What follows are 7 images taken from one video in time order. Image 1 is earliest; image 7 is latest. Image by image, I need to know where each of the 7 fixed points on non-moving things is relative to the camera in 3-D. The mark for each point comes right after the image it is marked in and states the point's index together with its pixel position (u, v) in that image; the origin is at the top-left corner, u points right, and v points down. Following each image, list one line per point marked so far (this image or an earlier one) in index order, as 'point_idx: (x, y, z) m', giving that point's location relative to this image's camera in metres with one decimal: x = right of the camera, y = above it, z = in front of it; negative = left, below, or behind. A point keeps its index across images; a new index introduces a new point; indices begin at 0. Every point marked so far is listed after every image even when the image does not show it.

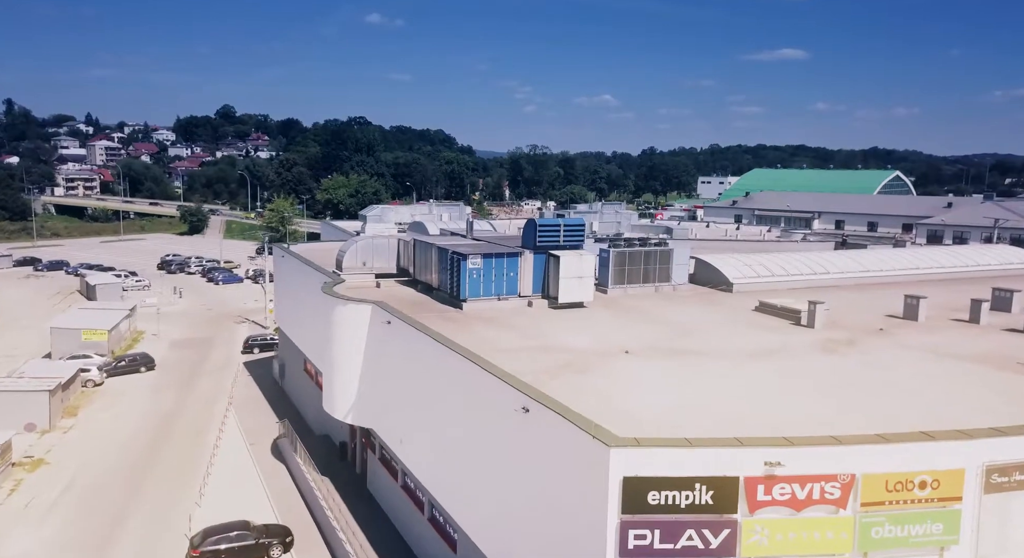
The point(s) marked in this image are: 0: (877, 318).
0: (+7.1, -0.8, +14.2) m
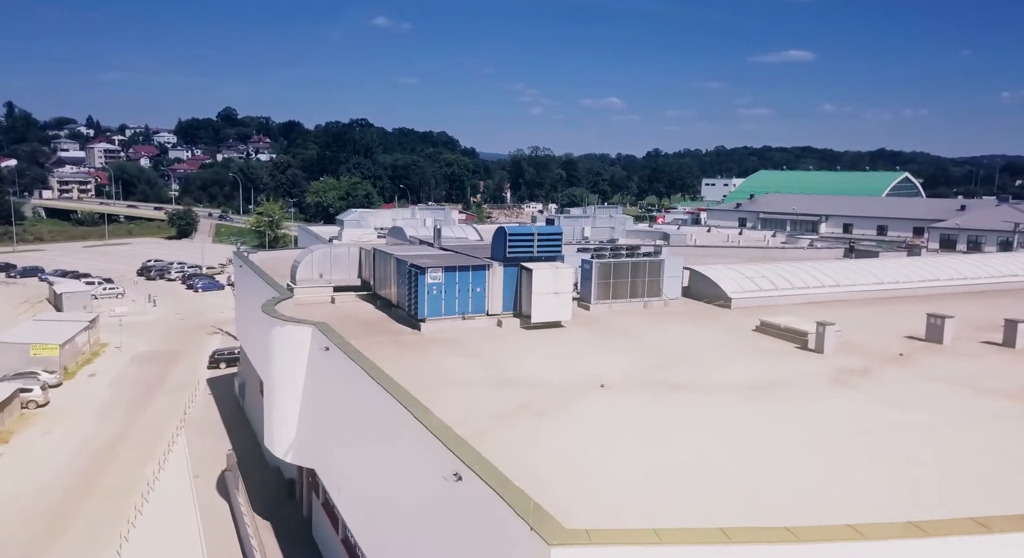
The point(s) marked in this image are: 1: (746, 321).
0: (+6.6, -1.1, +12.4) m
1: (+4.5, -0.8, +13.9) m
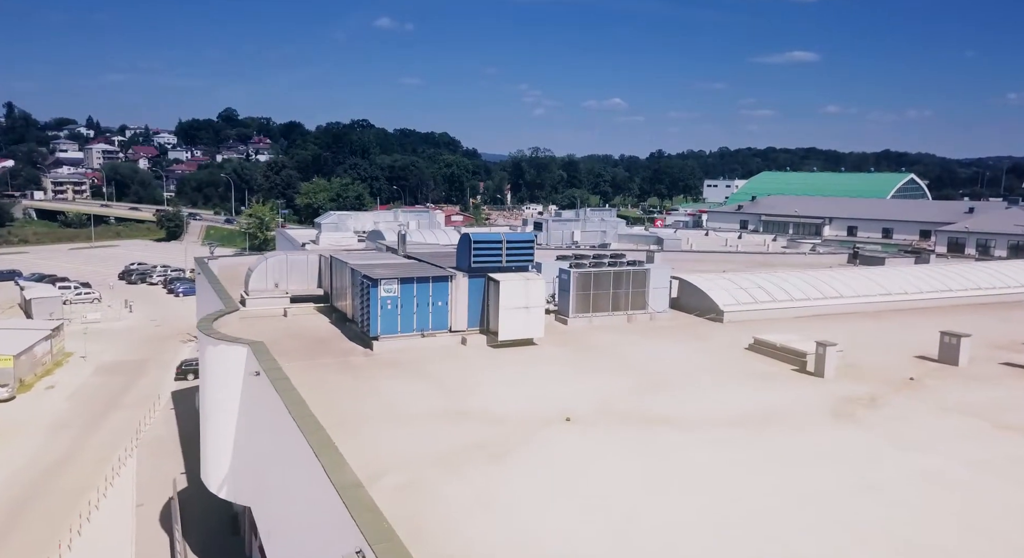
0: (+6.0, -1.3, +11.1) m
1: (+3.9, -1.0, +12.6) m
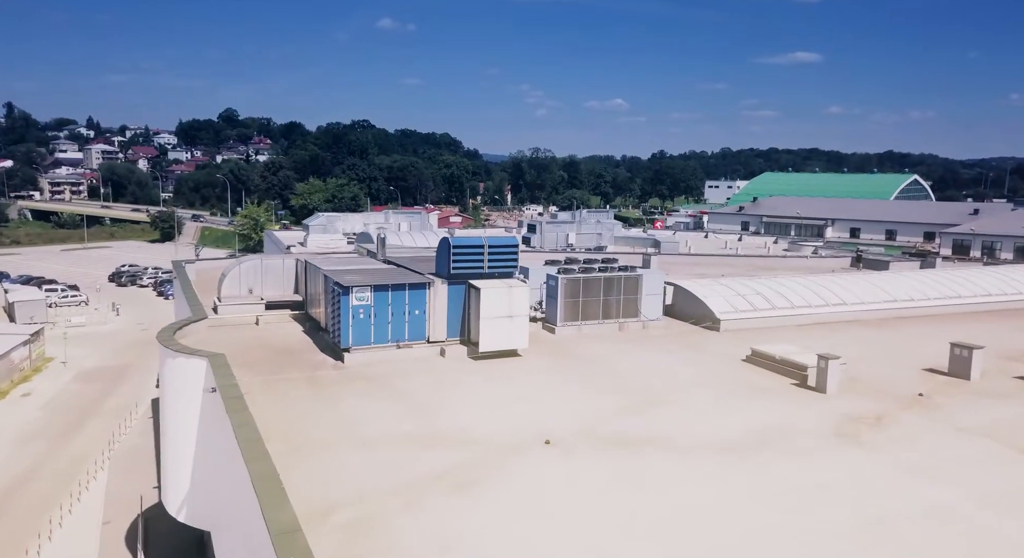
0: (+5.7, -1.4, +10.4) m
1: (+3.7, -1.1, +11.9) m
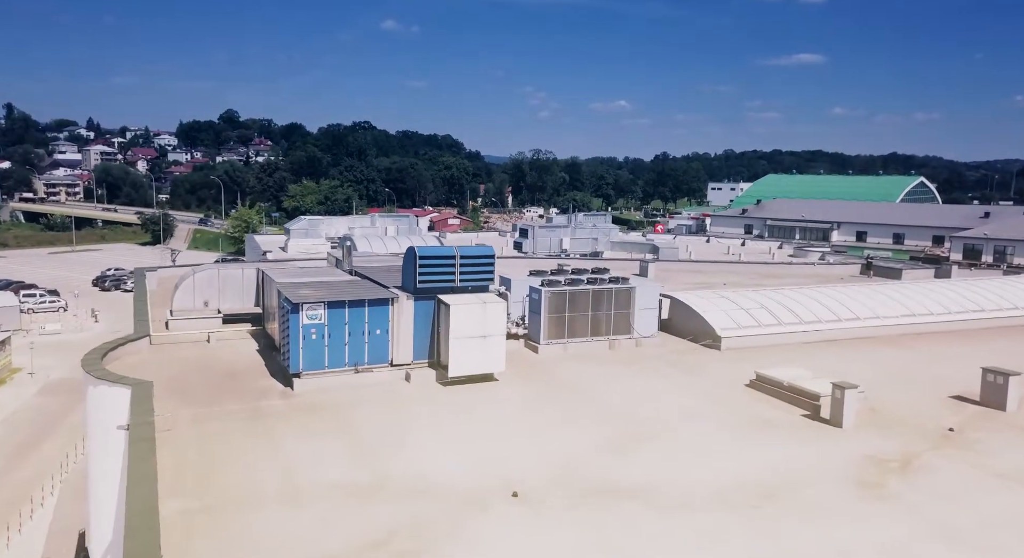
0: (+5.4, -1.6, +9.2) m
1: (+3.3, -1.3, +10.7) m
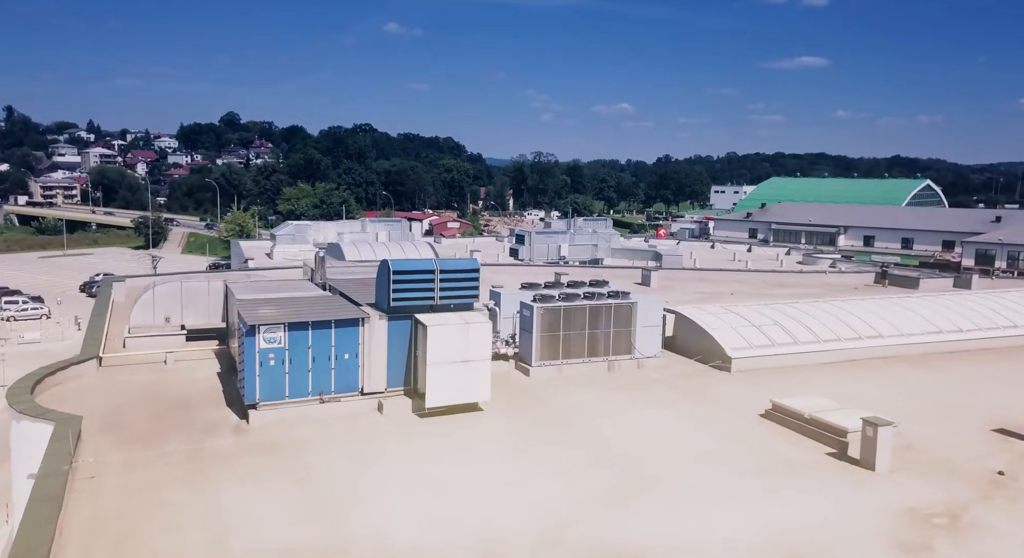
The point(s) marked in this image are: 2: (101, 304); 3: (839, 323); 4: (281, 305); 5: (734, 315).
0: (+5.2, -1.8, +8.1) m
1: (+3.2, -1.6, +9.6) m
2: (-7.2, -0.5, +12.6) m
3: (+5.4, -0.7, +11.9) m
4: (-2.8, -0.3, +8.9) m
5: (+3.6, -0.6, +11.8) m
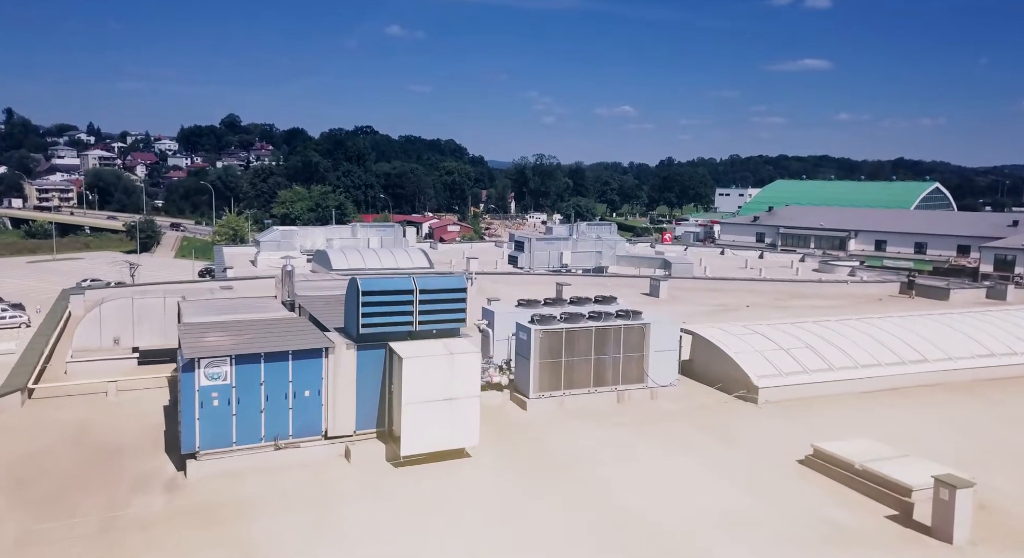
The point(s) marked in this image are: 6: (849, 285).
0: (+5.1, -2.0, +6.7) m
1: (+3.1, -1.8, +8.2) m
2: (-7.2, -0.7, +11.3) m
3: (+5.3, -1.0, +10.5) m
4: (-2.9, -0.5, +7.5) m
5: (+3.5, -0.8, +10.4) m
6: (+8.5, -0.2, +18.4) m
